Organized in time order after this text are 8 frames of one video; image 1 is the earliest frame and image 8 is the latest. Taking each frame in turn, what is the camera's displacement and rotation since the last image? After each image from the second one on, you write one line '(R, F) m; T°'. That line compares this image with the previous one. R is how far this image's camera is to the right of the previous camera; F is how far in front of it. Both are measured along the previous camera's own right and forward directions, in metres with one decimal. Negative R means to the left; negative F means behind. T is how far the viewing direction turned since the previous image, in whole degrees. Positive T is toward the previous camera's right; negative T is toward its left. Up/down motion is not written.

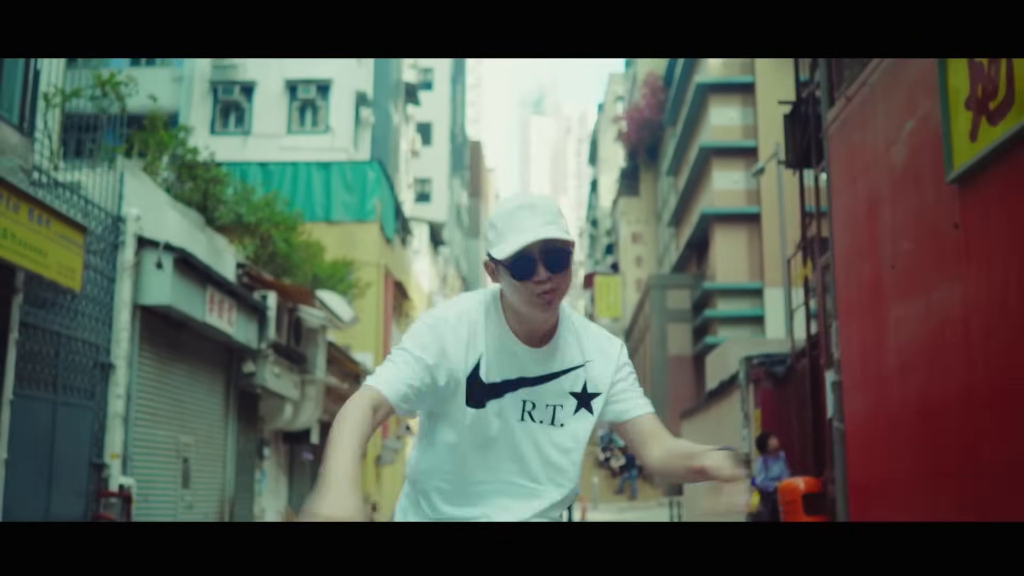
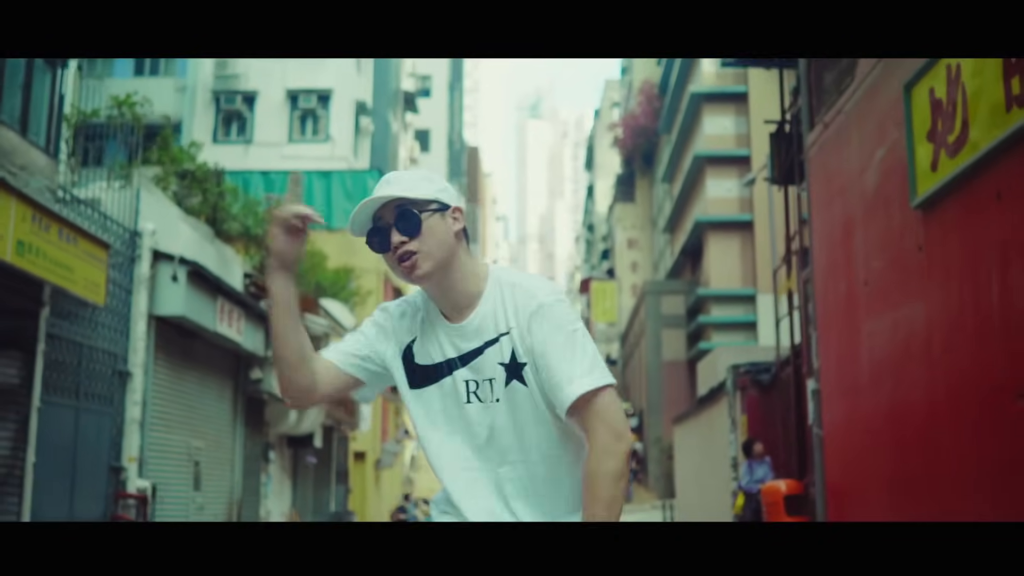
(0.0, -0.4) m; 0°
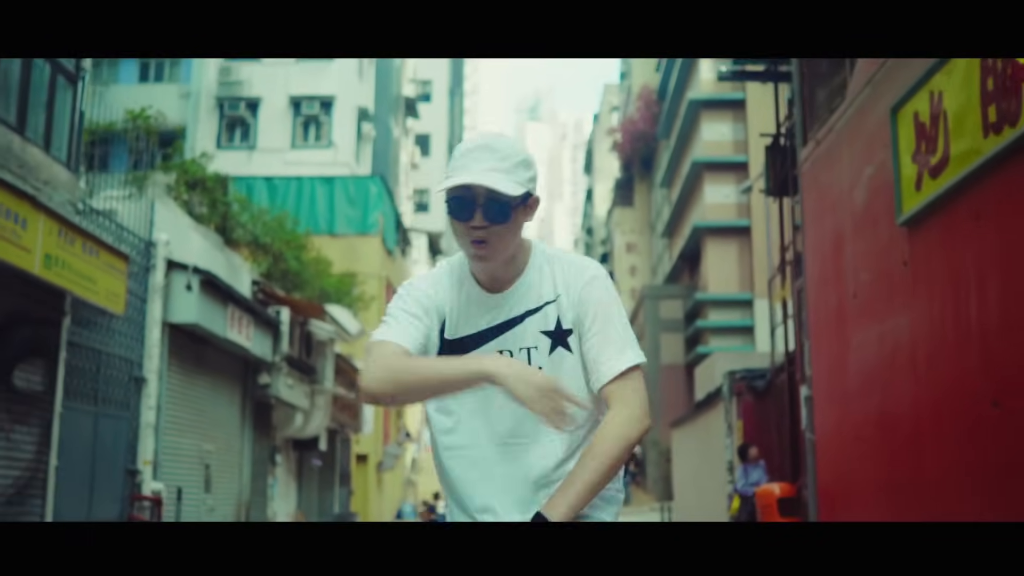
(0.0, -0.3) m; 0°
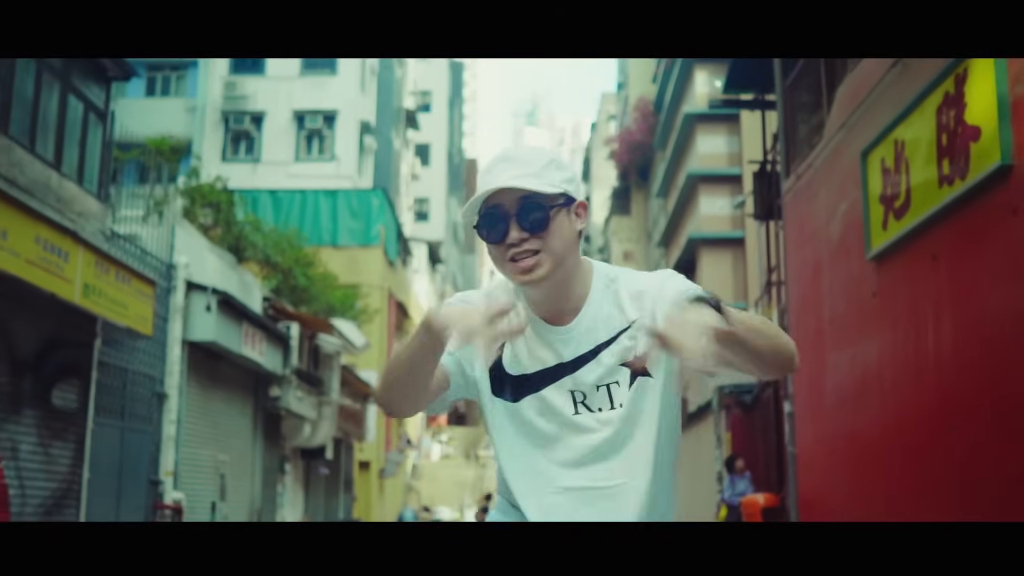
(0.0, -0.6) m; 0°
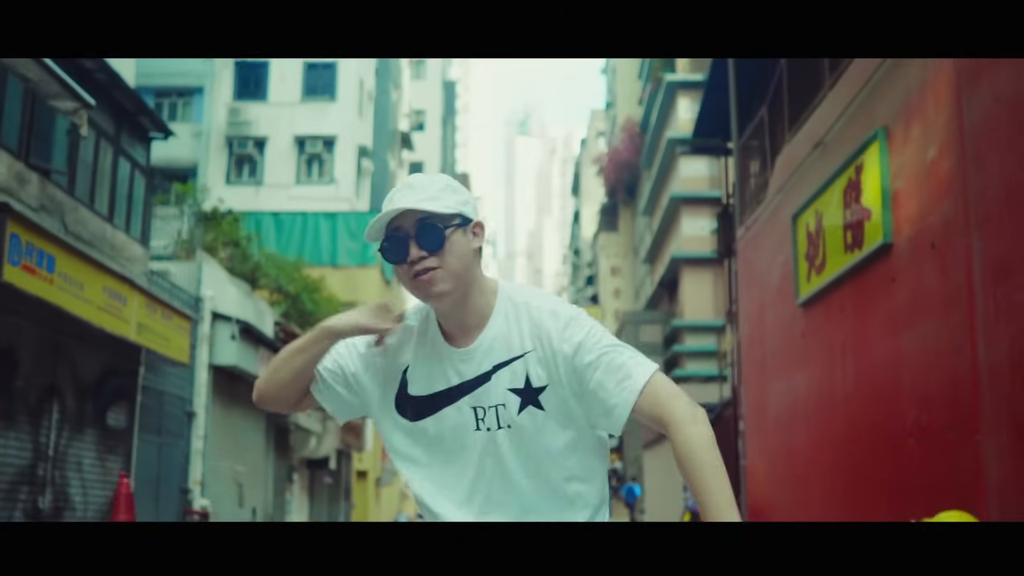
(0.0, -1.3) m; 0°
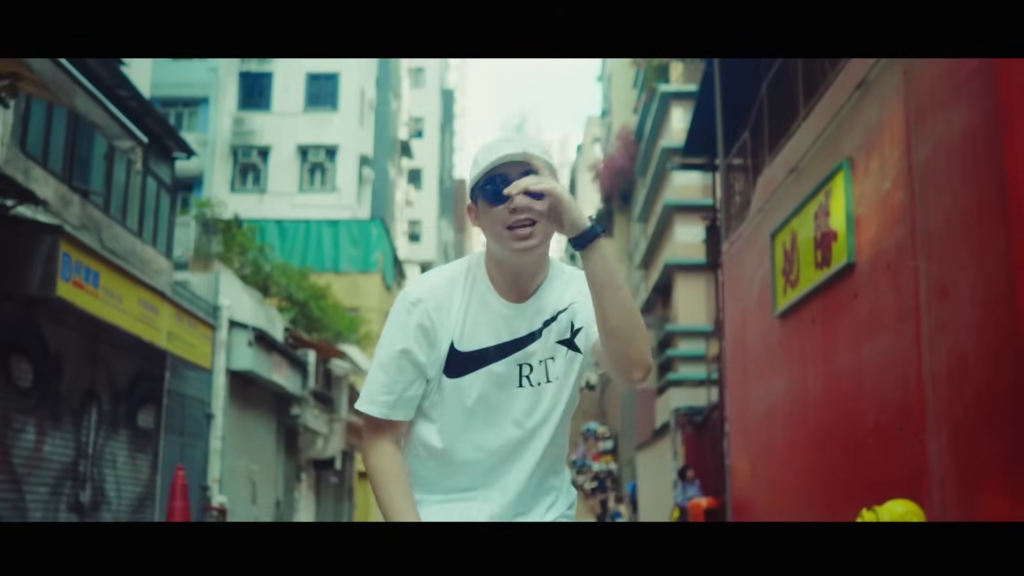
(0.0, -0.7) m; 0°
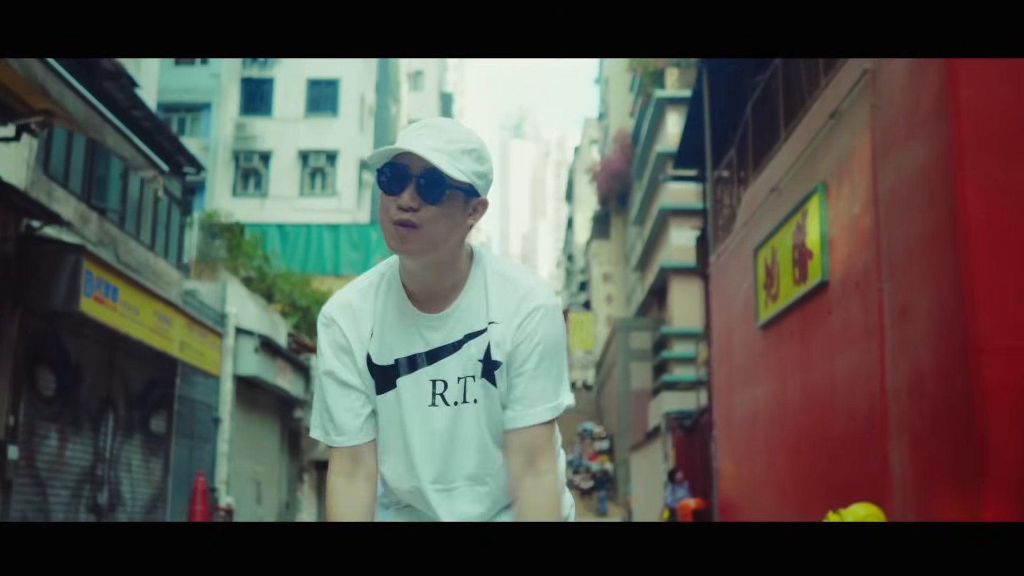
(0.0, -0.5) m; 0°
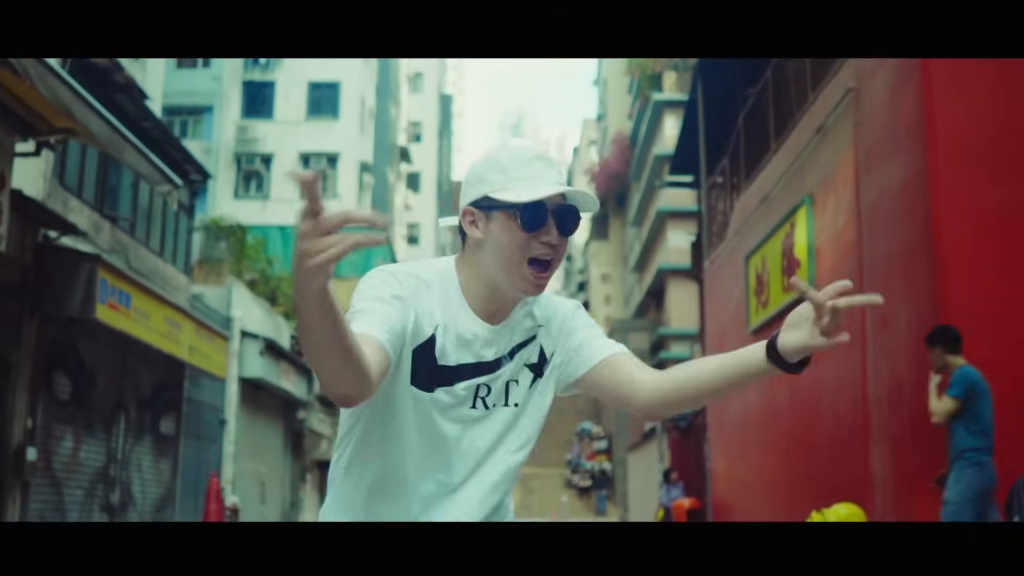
(0.0, -0.3) m; 0°
